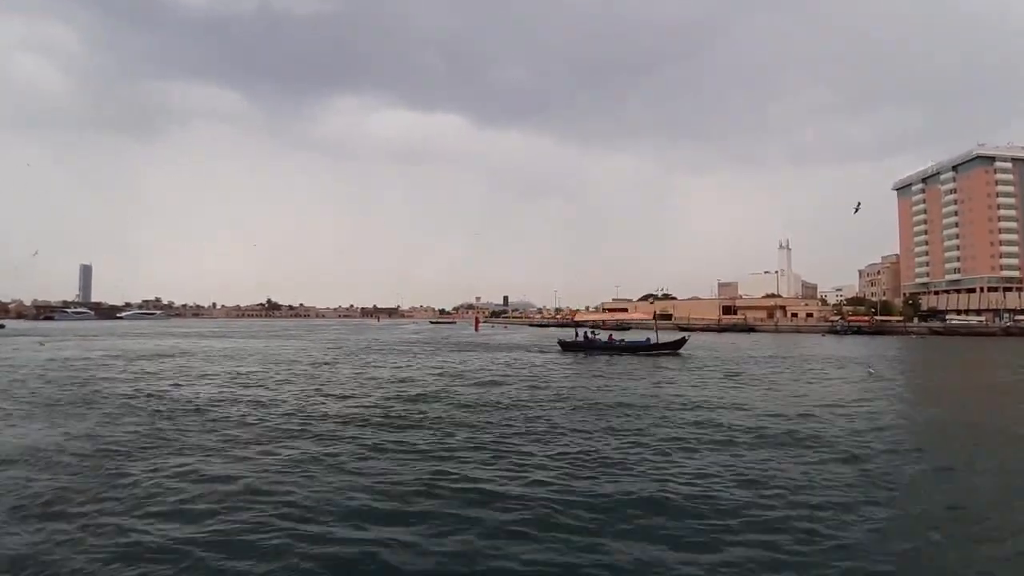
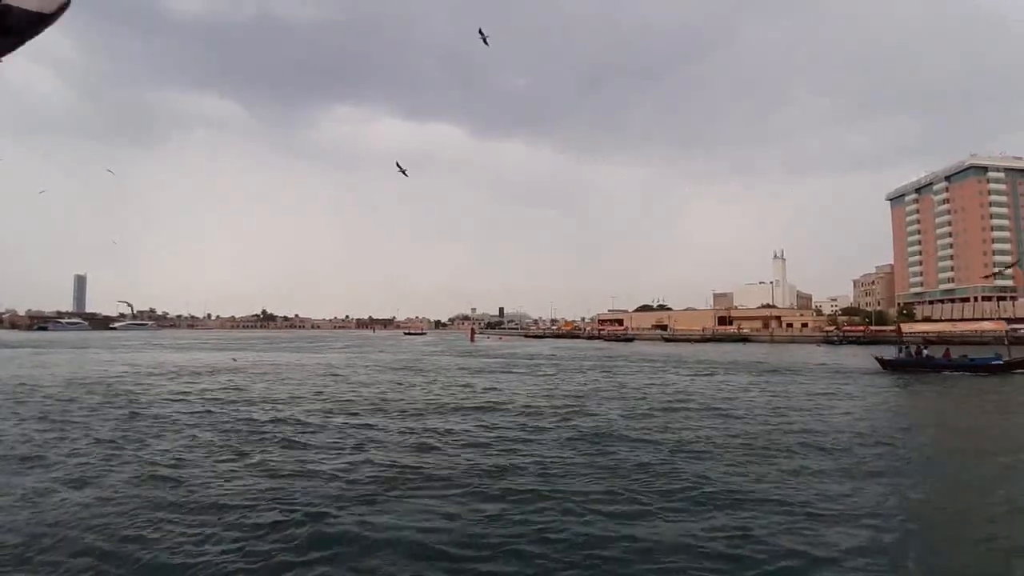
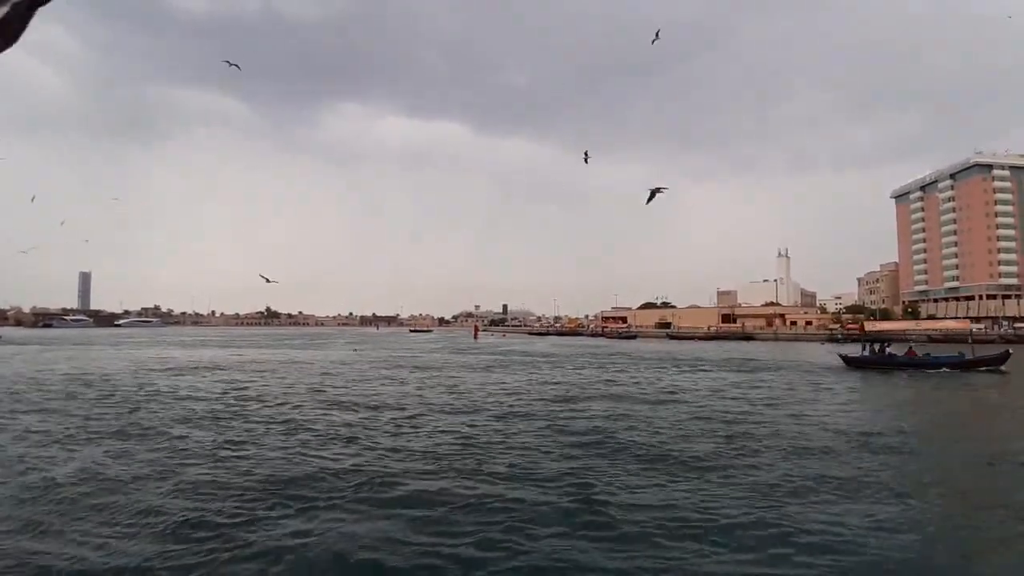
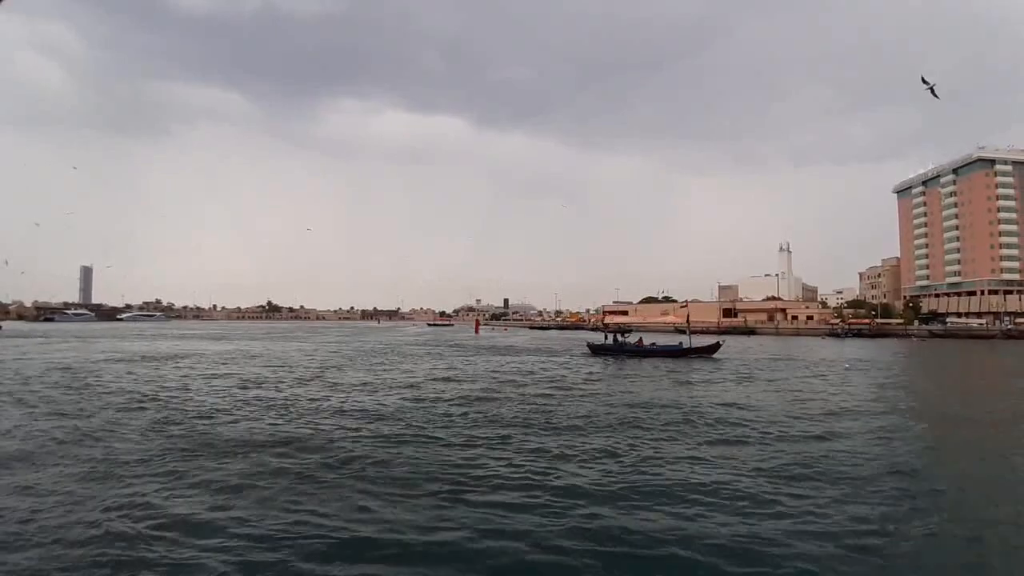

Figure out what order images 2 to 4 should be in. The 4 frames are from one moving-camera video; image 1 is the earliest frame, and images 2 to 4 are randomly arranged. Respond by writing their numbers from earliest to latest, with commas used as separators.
4, 3, 2
